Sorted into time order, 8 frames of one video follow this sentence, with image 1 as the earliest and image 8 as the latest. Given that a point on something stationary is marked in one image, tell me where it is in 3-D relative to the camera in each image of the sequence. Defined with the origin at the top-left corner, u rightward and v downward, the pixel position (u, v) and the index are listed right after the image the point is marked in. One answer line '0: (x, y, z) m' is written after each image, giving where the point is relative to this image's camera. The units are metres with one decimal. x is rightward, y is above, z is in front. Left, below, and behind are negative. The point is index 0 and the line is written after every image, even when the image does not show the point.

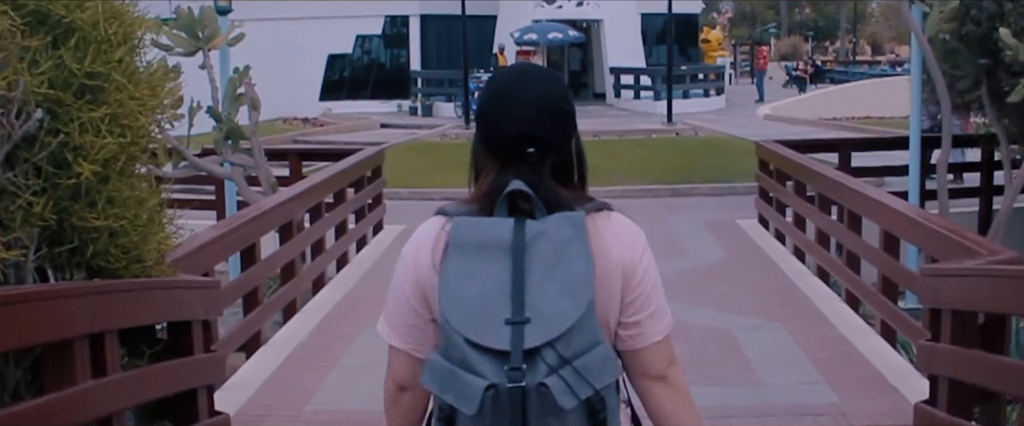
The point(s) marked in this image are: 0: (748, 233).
0: (+2.3, -0.2, +13.3) m
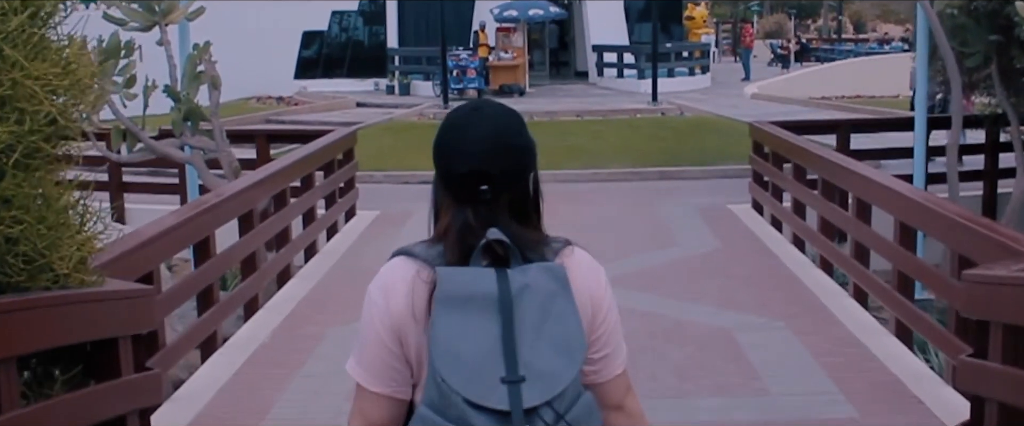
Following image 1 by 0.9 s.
0: (+2.1, -0.1, +12.6) m
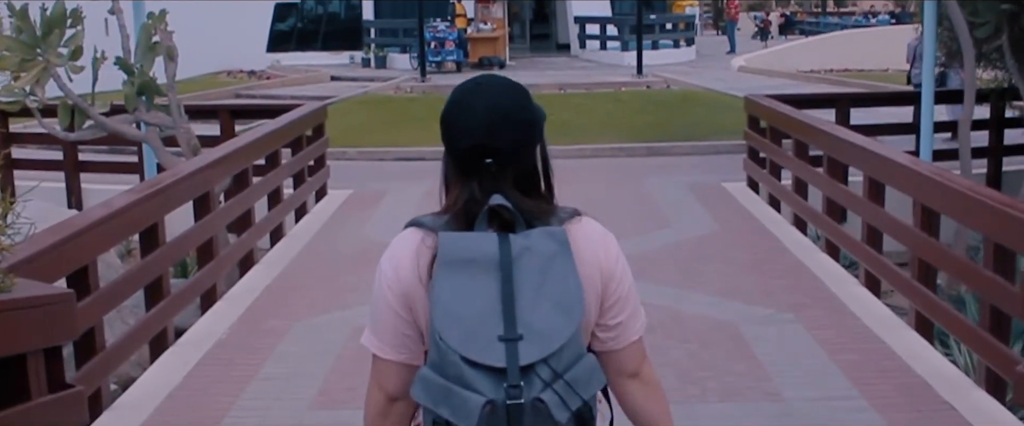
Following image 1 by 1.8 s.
0: (+2.0, +0.1, +11.9) m
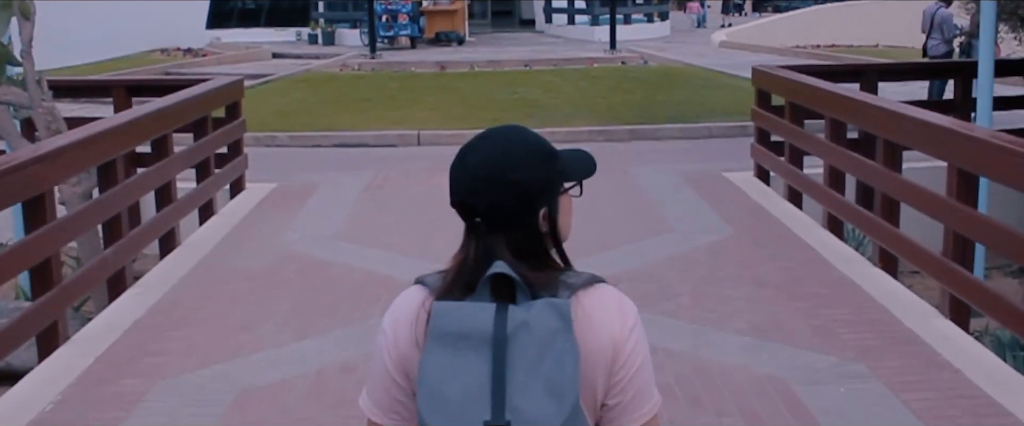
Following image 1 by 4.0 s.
0: (+1.7, +0.2, +9.7) m
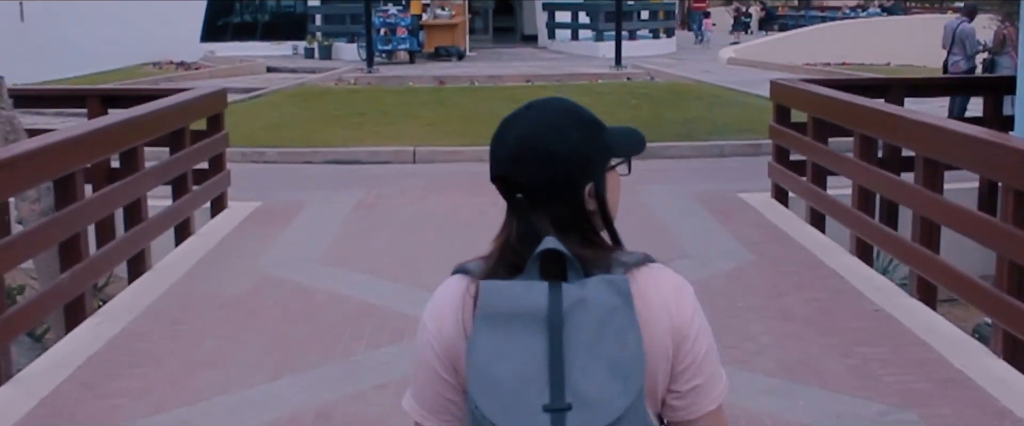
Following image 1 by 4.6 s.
0: (+1.7, 0.0, +9.0) m
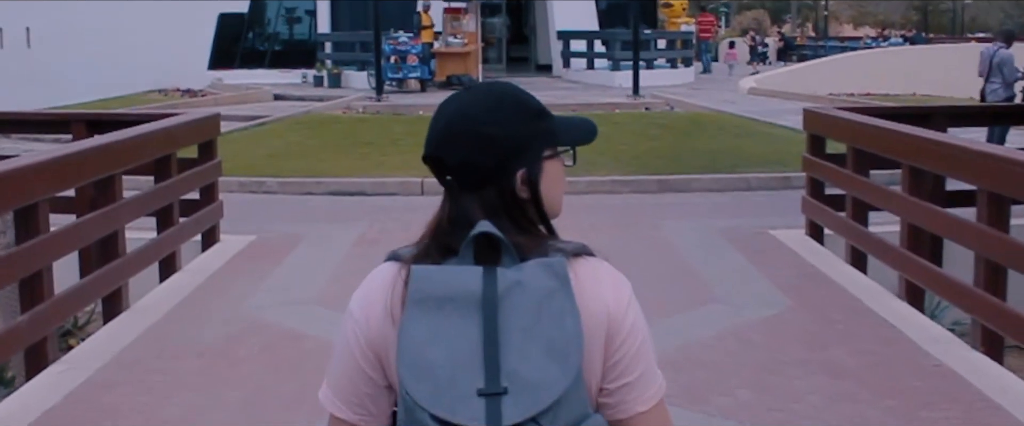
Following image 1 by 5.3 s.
0: (+1.7, -0.2, +8.3) m
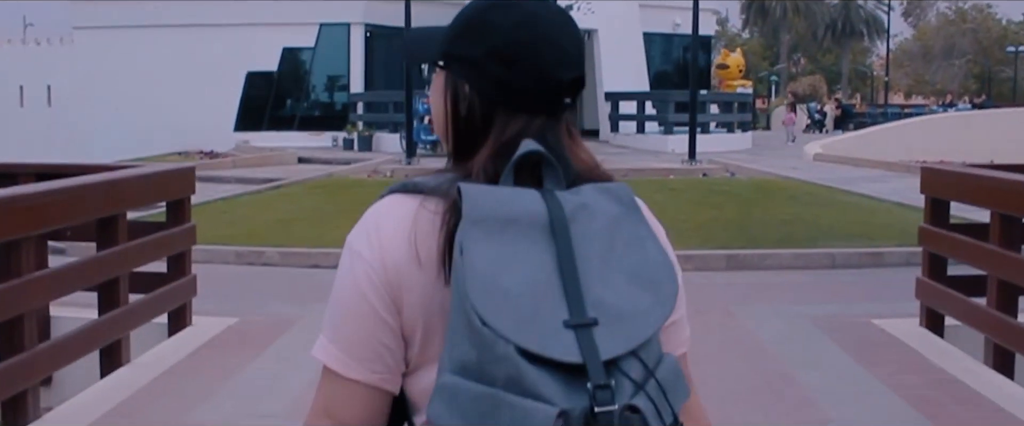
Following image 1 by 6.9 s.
0: (+1.9, -0.7, +6.5) m
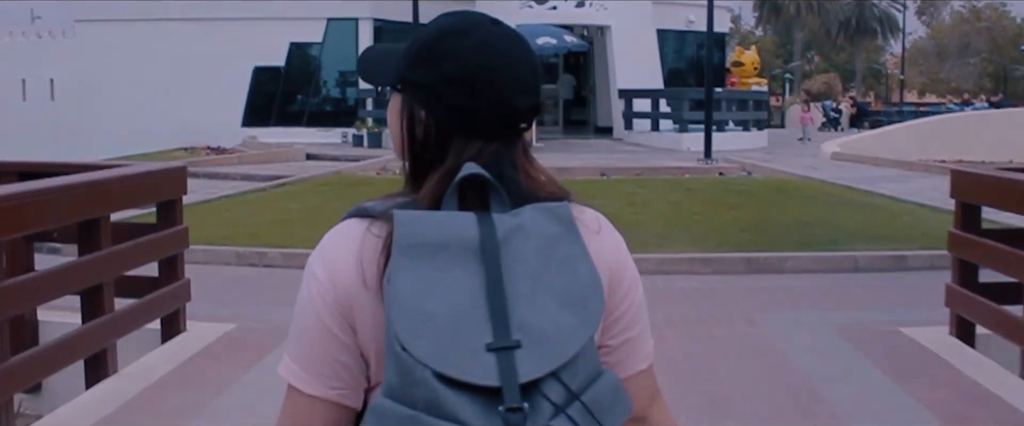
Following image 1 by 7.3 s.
0: (+2.0, -0.7, +6.1) m
